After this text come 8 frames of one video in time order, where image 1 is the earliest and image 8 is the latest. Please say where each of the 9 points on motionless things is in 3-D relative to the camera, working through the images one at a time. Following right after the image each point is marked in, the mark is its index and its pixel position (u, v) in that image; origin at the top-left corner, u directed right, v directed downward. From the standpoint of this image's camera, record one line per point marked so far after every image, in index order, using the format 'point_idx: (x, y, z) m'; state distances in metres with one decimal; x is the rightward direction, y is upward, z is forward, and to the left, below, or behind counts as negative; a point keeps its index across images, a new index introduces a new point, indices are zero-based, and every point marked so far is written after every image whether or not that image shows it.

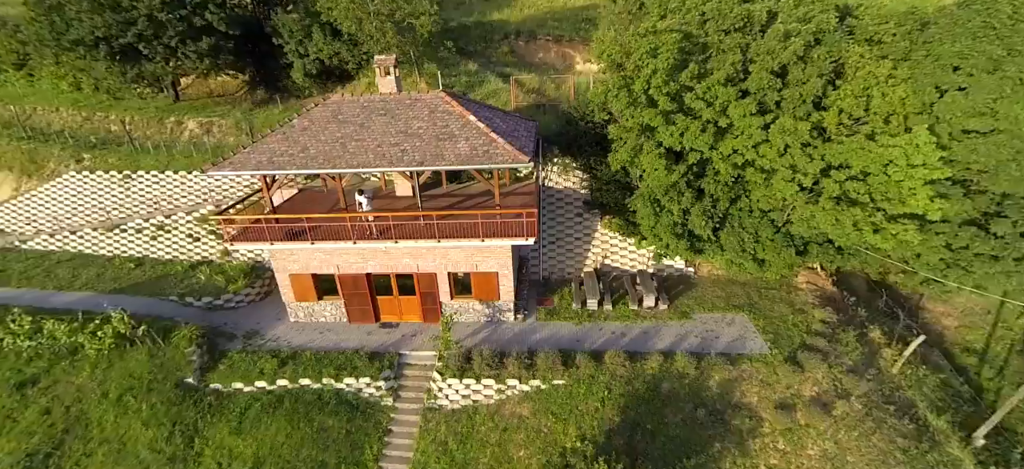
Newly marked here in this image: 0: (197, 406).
0: (-10.0, -5.4, +13.8) m
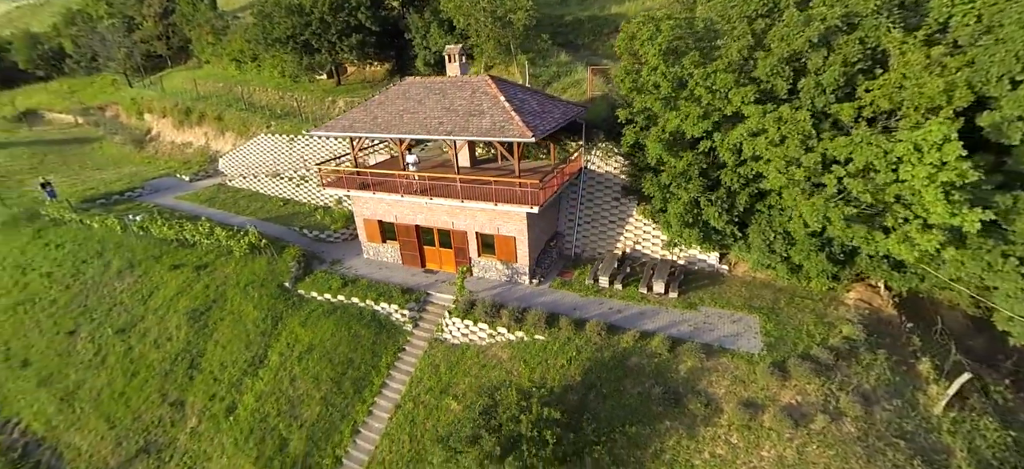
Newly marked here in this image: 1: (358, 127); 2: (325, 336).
0: (-9.9, -2.9, +19.0) m
1: (-6.3, +4.5, +17.8) m
2: (-7.5, -4.1, +17.5) m
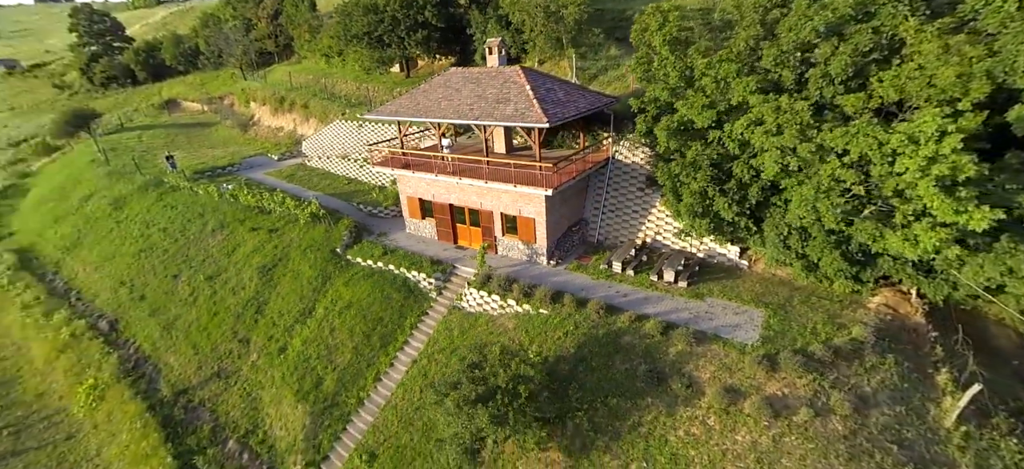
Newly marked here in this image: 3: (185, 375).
0: (-8.8, -1.5, +21.7) m
1: (-5.0, +5.7, +19.9) m
2: (-6.8, -2.8, +19.9) m
3: (-15.1, -6.4, +20.0) m
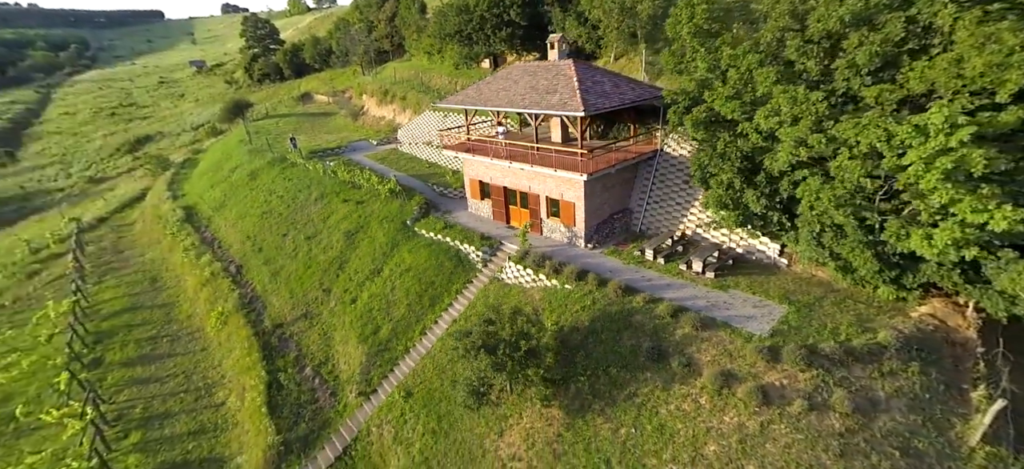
0: (-6.2, 0.0, +24.9) m
1: (-2.3, +6.9, +22.3) m
2: (-4.7, -1.4, +22.7) m
3: (-13.0, -4.4, +24.6) m
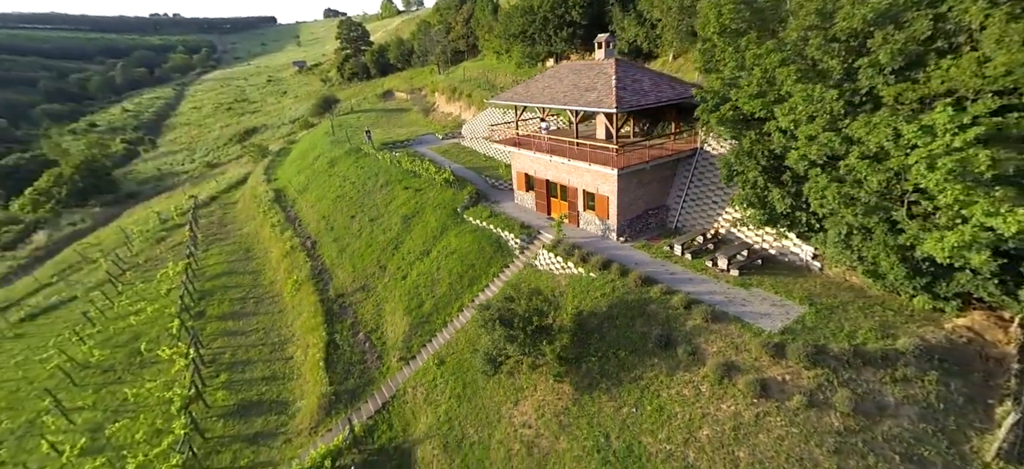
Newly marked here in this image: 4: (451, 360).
0: (-3.6, +0.9, +27.0) m
1: (+0.2, +7.5, +23.7) m
2: (-2.6, -0.6, +24.6) m
3: (-10.7, -3.1, +27.7) m
4: (-2.8, -5.7, +19.6) m
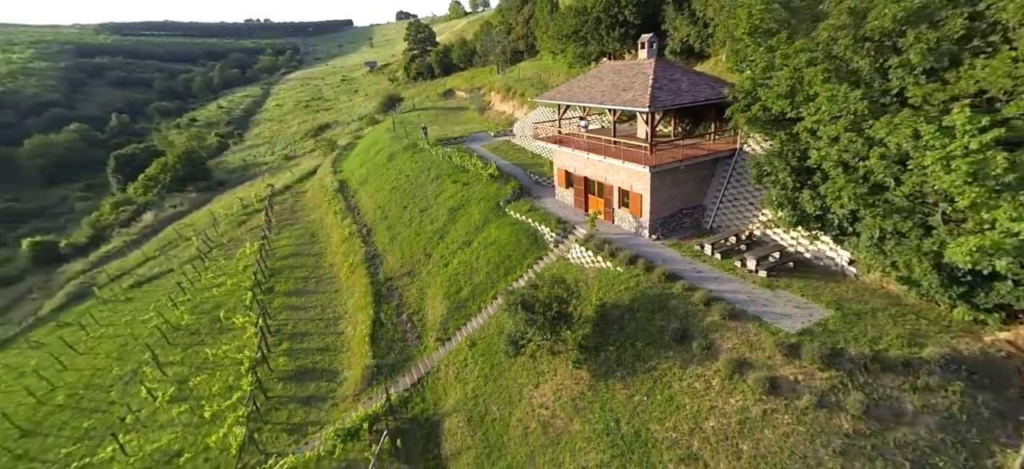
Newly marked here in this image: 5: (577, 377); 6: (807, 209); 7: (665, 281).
0: (-1.1, +1.4, +28.3) m
1: (+2.6, +7.8, +24.6) m
2: (-0.4, -0.2, +25.7) m
3: (-8.2, -2.3, +29.9) m
4: (-1.5, -5.2, +20.9) m
5: (+2.4, -5.3, +16.2) m
6: (+9.8, +0.9, +14.4) m
7: (+6.0, -1.8, +17.0) m
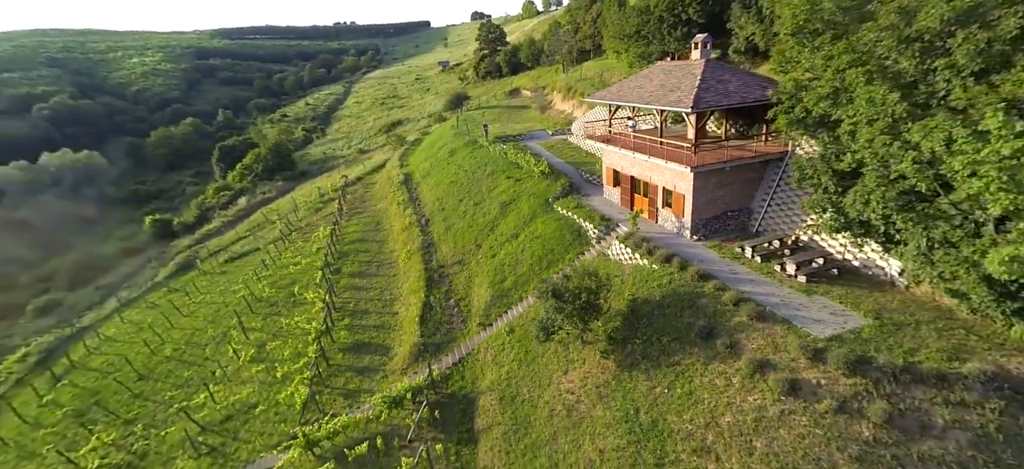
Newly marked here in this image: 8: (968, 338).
0: (+2.1, +1.7, +29.3) m
1: (+5.5, +8.0, +25.0) m
2: (+2.3, +0.1, +26.7) m
3: (-4.9, -1.6, +31.9) m
4: (+0.4, -4.8, +22.0) m
5: (+3.6, -5.1, +16.9) m
6: (+10.9, +0.7, +14.0) m
7: (+7.4, -1.8, +17.1) m
8: (+13.1, -3.0, +12.3) m
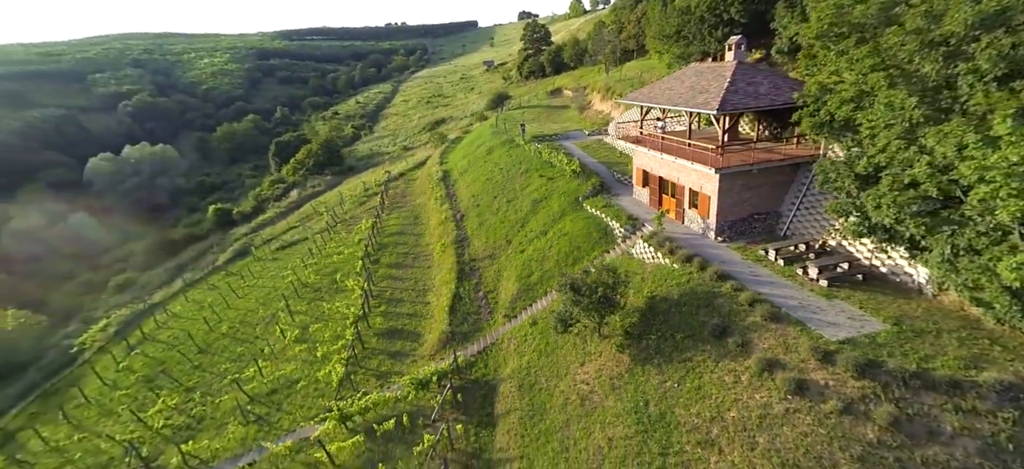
0: (+4.2, +1.9, +29.8) m
1: (+7.4, +8.0, +25.3) m
2: (+4.1, +0.3, +27.3) m
3: (-2.7, -1.2, +33.1) m
4: (+1.5, -4.6, +22.8) m
5: (+4.3, -5.0, +17.4) m
6: (+11.5, +0.5, +13.9) m
7: (+8.2, -1.8, +17.3) m
8: (+13.4, -3.2, +12.0) m
